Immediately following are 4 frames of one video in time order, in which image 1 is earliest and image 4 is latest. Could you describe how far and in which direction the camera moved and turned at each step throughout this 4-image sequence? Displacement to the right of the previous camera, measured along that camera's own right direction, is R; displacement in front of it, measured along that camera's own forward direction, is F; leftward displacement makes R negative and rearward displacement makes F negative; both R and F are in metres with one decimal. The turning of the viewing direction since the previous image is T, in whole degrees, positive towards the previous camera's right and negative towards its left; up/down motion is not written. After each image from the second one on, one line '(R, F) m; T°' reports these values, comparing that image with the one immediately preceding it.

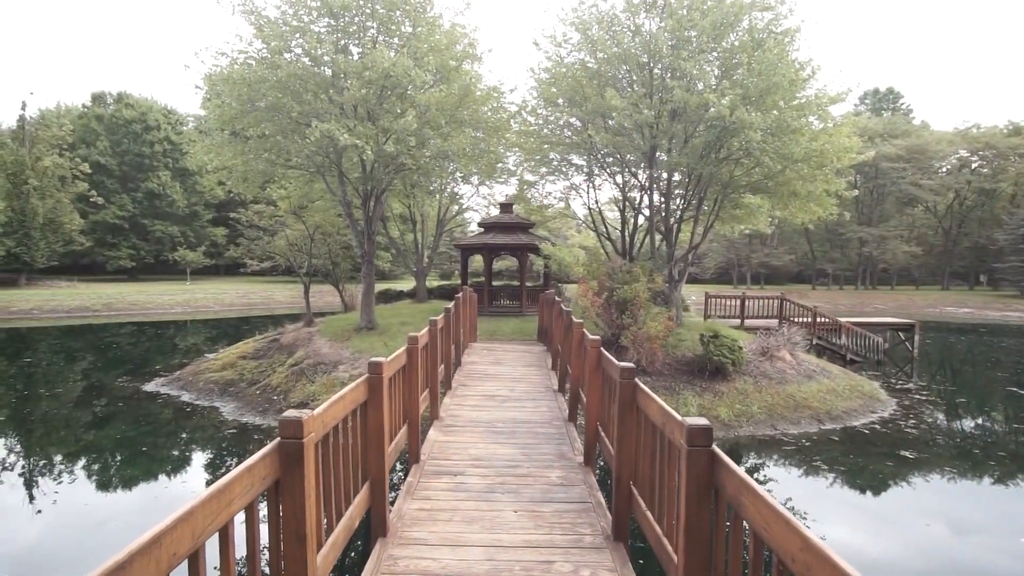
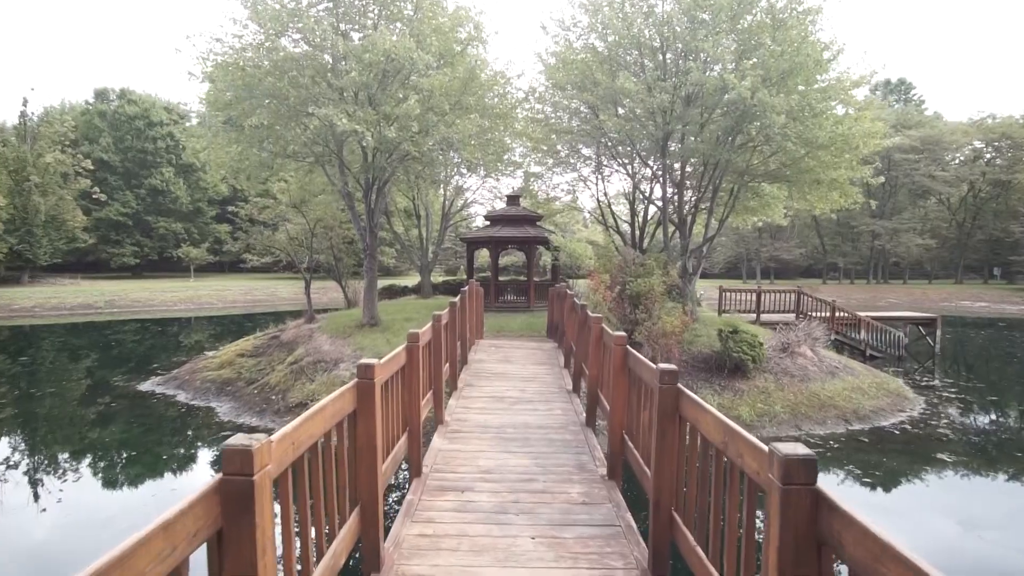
(-0.1, +0.6) m; -1°
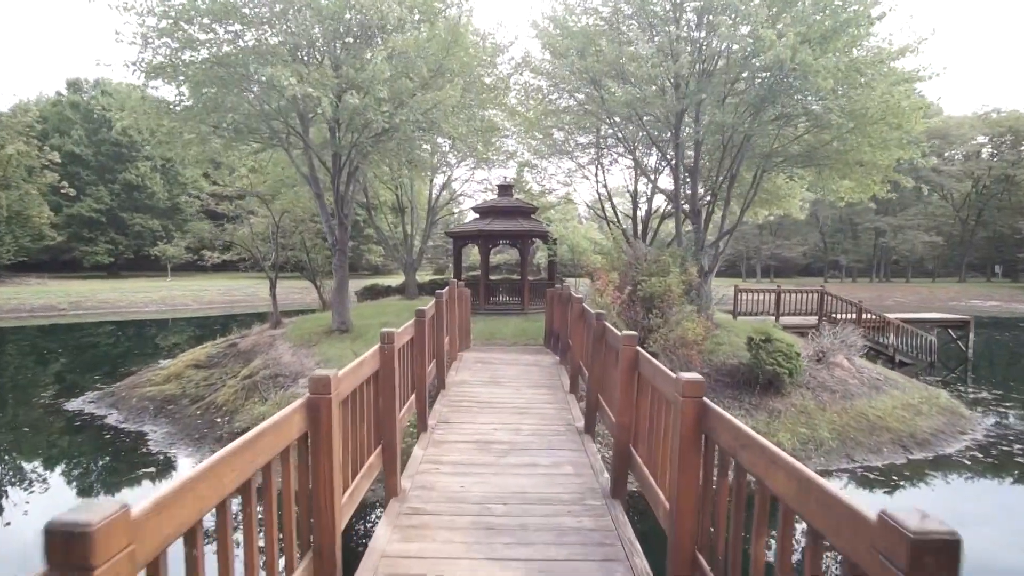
(0.0, +1.8) m; +1°
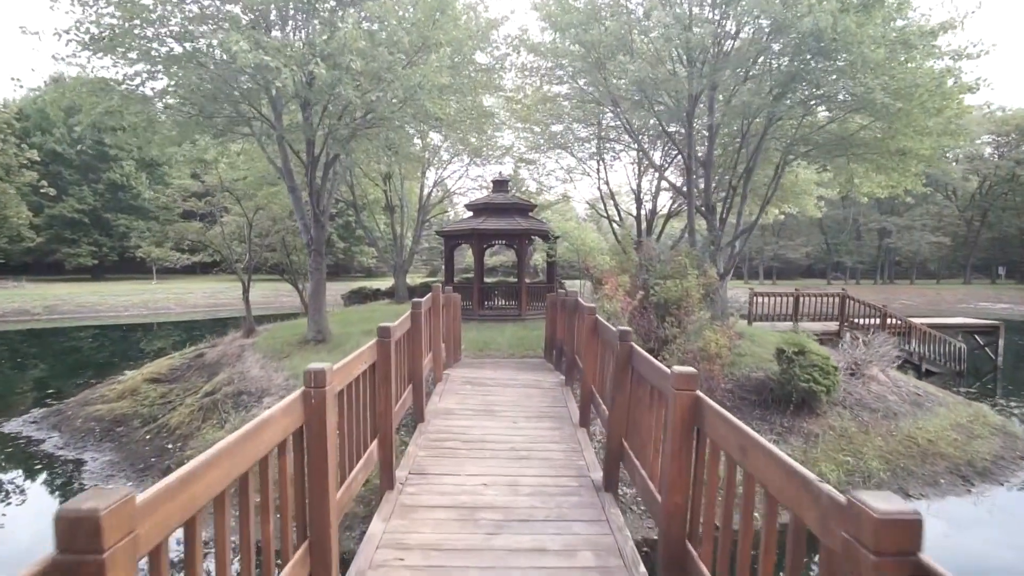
(0.0, +1.2) m; 0°
